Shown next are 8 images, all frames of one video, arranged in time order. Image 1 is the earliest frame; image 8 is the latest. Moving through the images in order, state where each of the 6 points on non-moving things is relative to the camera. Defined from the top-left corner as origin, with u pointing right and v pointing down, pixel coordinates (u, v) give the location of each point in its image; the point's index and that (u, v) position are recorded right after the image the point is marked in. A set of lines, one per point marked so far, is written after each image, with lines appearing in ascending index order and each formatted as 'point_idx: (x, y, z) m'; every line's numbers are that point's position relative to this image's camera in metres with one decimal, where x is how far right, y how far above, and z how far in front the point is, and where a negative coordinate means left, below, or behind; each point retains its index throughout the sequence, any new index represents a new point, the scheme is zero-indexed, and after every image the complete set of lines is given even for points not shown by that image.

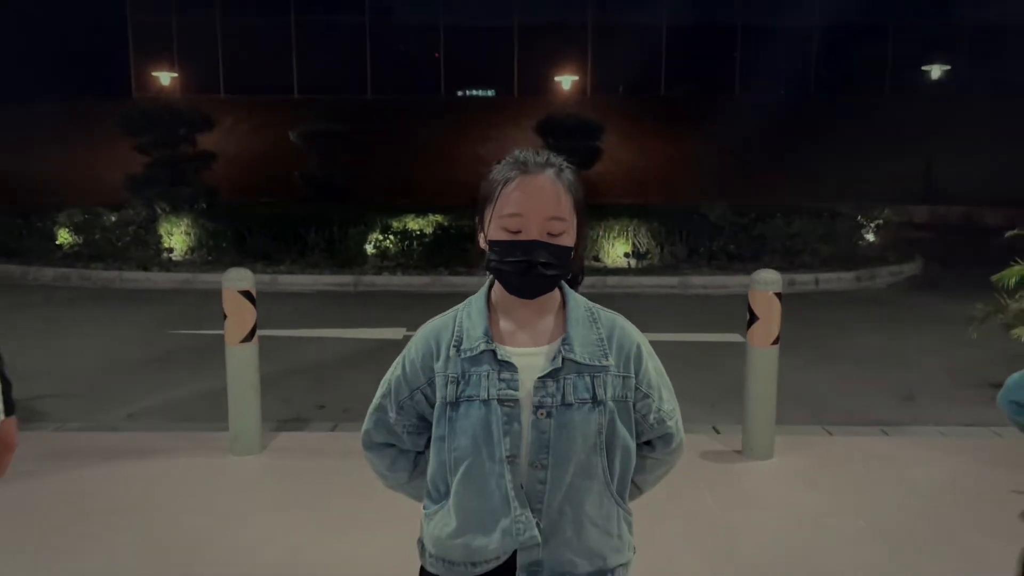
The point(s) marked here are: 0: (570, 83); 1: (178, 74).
0: (+1.3, +4.6, +18.5) m
1: (-7.5, +4.8, +18.4) m
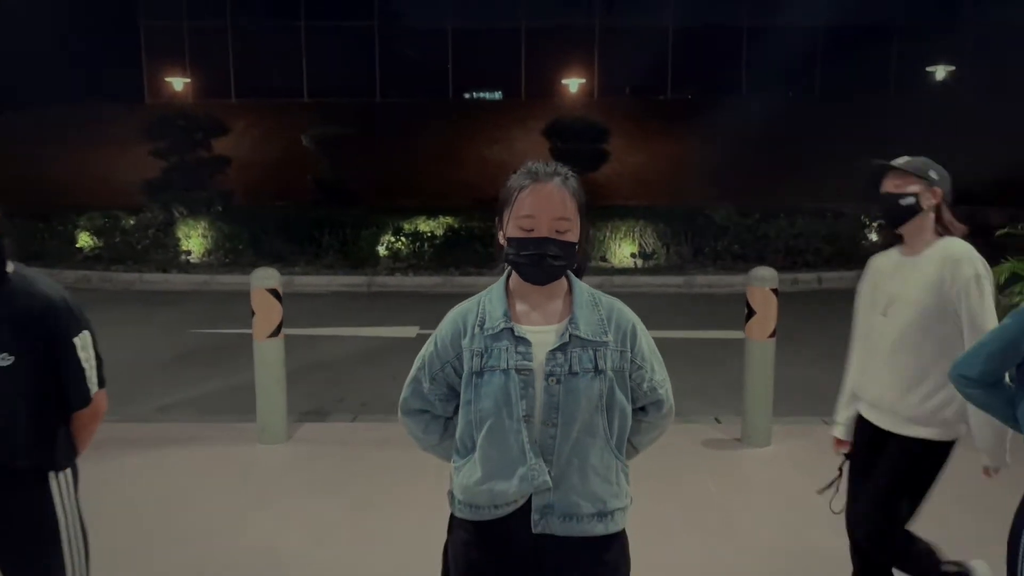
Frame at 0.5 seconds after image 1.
0: (+1.5, +4.6, +18.7) m
1: (-7.4, +4.7, +18.8) m
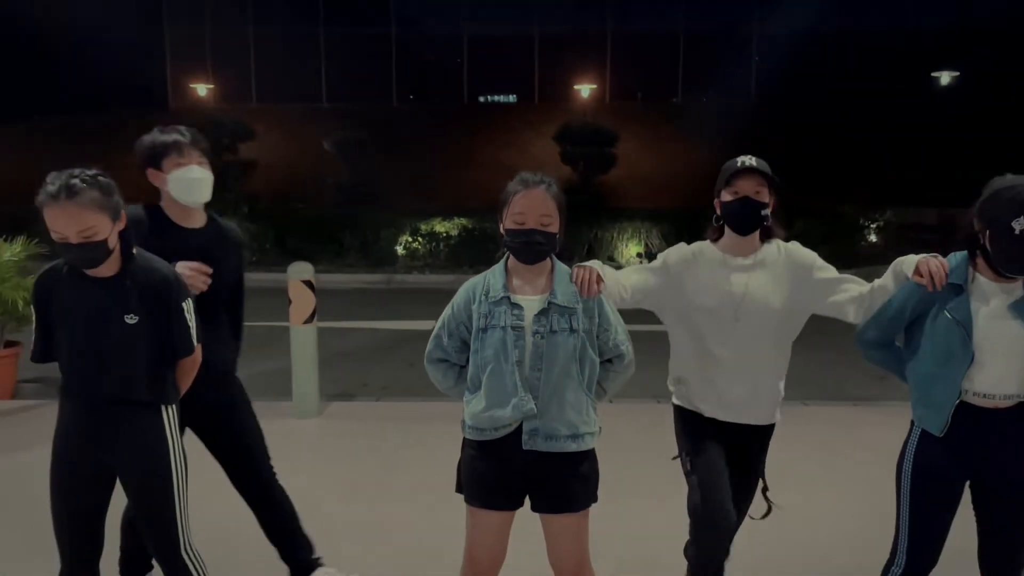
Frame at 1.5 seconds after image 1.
0: (+1.8, +4.6, +19.3) m
1: (-7.0, +4.8, +19.5) m
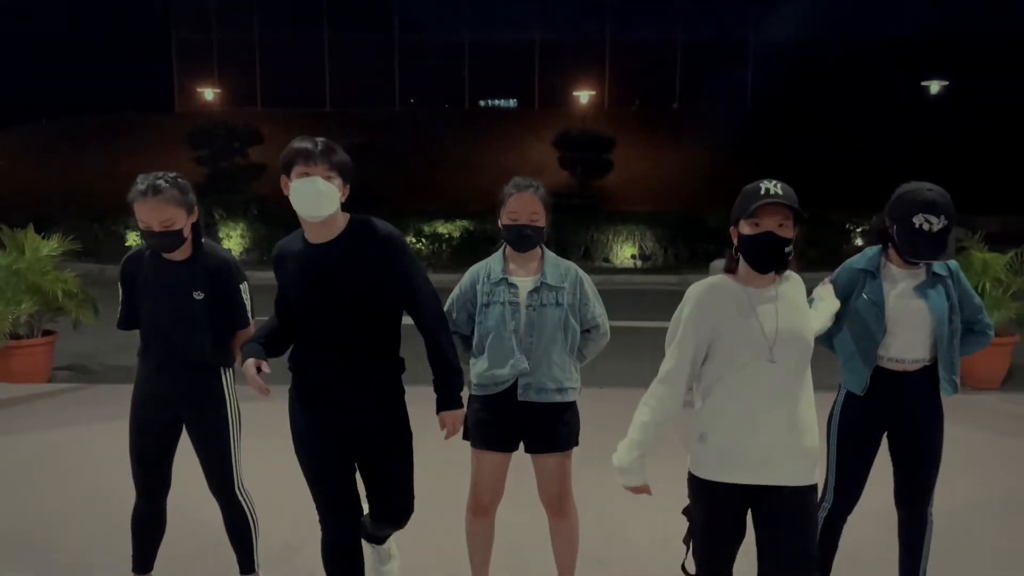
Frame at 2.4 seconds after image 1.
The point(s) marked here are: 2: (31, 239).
0: (+1.8, +4.6, +19.8) m
1: (-7.0, +4.8, +20.0) m
2: (-3.9, +0.4, +6.8) m
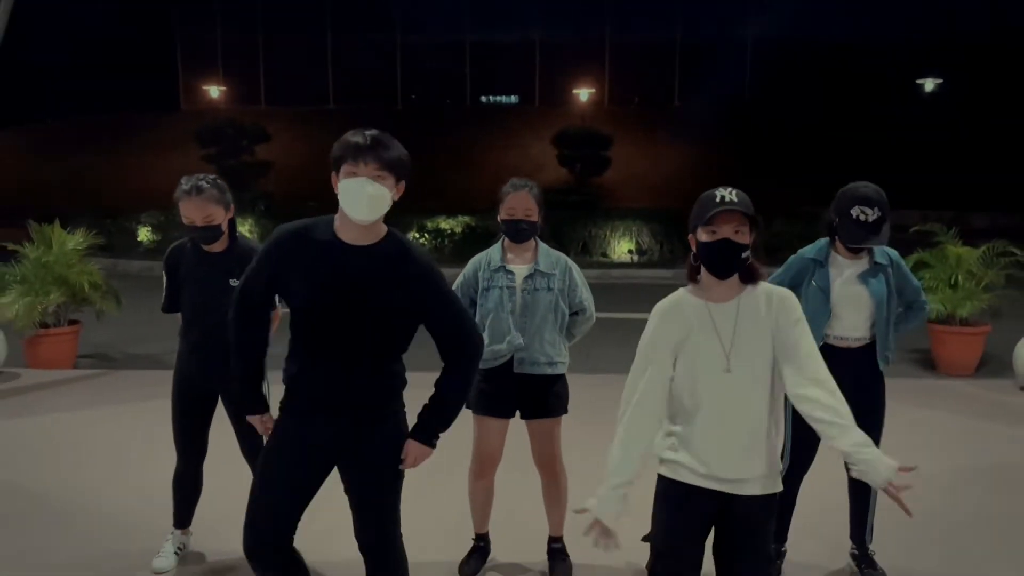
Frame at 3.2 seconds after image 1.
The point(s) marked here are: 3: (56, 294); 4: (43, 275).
0: (+1.8, +4.7, +20.2) m
1: (-7.0, +4.9, +20.4) m
2: (-3.9, +0.5, +7.2) m
3: (-3.8, -0.1, +6.9) m
4: (-3.9, +0.1, +6.9) m
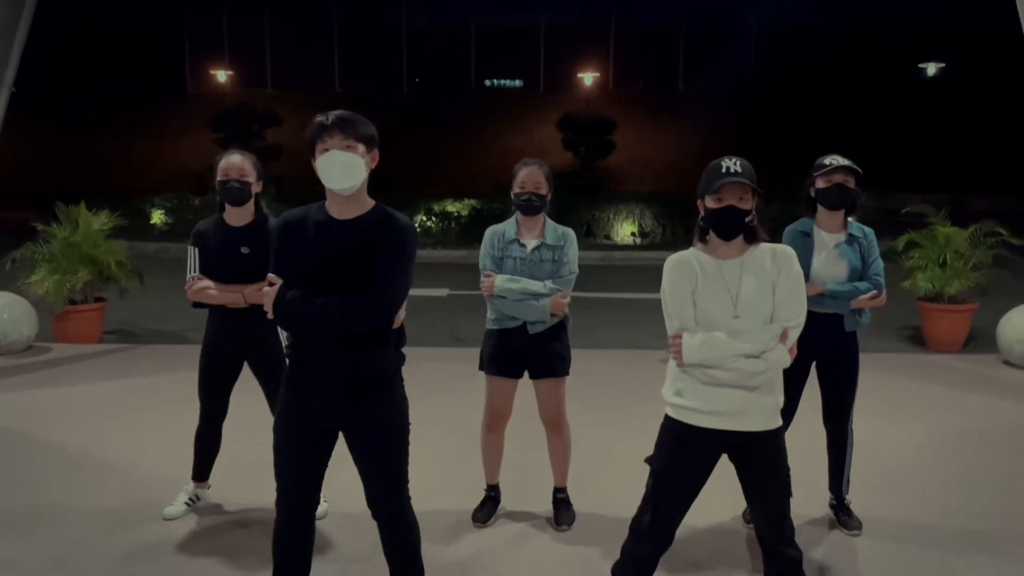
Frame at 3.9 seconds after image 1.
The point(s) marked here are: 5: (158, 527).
0: (+1.9, +5.1, +20.4) m
1: (-6.9, +5.4, +20.6) m
2: (-3.9, +0.7, +7.5) m
3: (-3.7, +0.1, +7.2) m
4: (-3.9, +0.3, +7.2) m
5: (-1.6, -1.1, +3.9) m
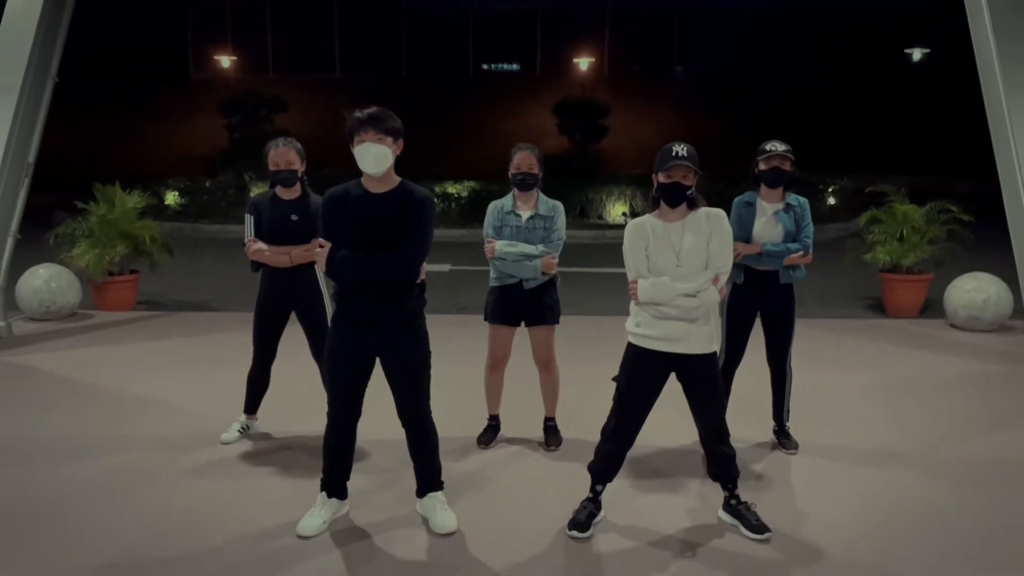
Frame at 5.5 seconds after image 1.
0: (+1.9, +5.6, +21.0) m
1: (-7.0, +5.9, +21.2) m
2: (-3.9, +0.9, +8.2) m
3: (-3.7, +0.4, +7.9) m
4: (-3.9, +0.6, +7.9) m
5: (-1.6, -0.9, +4.6) m
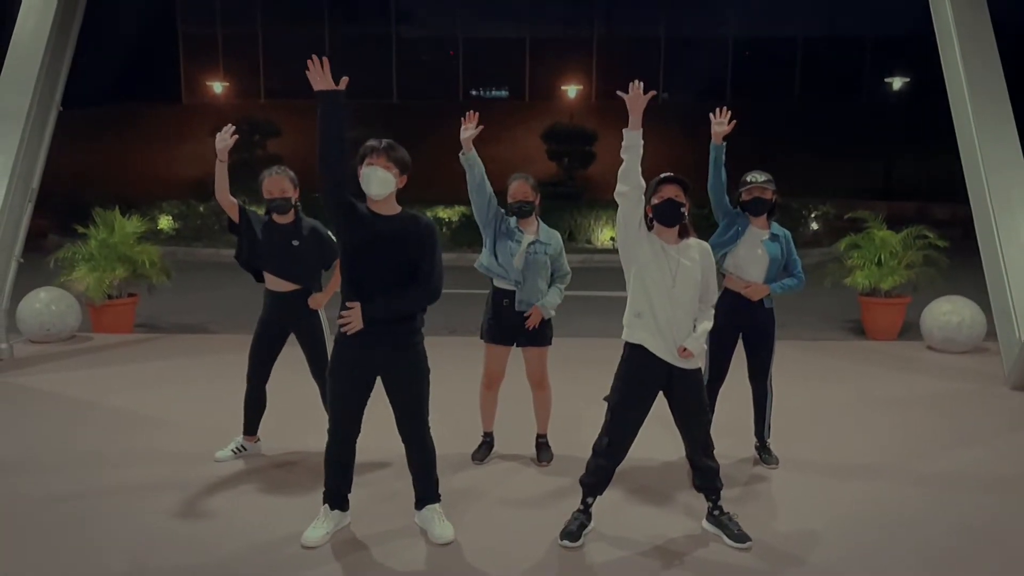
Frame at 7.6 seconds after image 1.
0: (+1.6, +5.0, +21.4) m
1: (-7.2, +5.3, +21.5) m
2: (-4.0, +0.7, +8.4) m
3: (-3.8, +0.2, +8.1) m
4: (-4.0, +0.3, +8.1) m
5: (-1.7, -1.0, +4.8) m
